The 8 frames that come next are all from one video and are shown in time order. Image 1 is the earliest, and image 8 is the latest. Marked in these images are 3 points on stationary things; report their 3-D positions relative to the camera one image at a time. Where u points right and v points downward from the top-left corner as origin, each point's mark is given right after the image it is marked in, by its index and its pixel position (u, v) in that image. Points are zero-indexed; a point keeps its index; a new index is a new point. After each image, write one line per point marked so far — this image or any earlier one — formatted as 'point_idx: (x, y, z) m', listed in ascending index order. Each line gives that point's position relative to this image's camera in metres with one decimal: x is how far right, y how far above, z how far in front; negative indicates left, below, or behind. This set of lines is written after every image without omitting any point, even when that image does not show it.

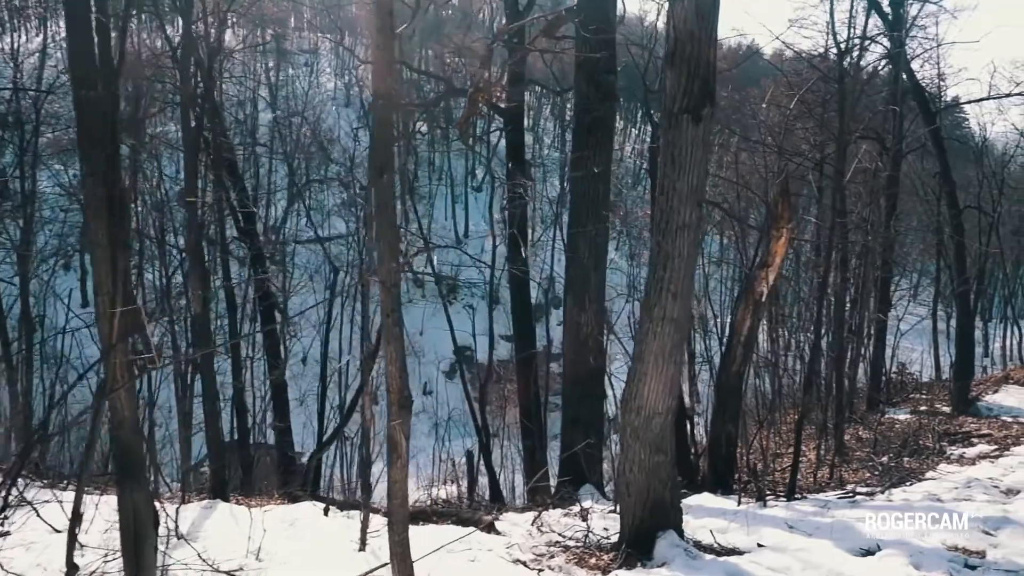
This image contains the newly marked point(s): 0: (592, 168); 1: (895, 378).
0: (+0.9, +1.4, +8.6) m
1: (+9.3, -2.2, +17.9) m
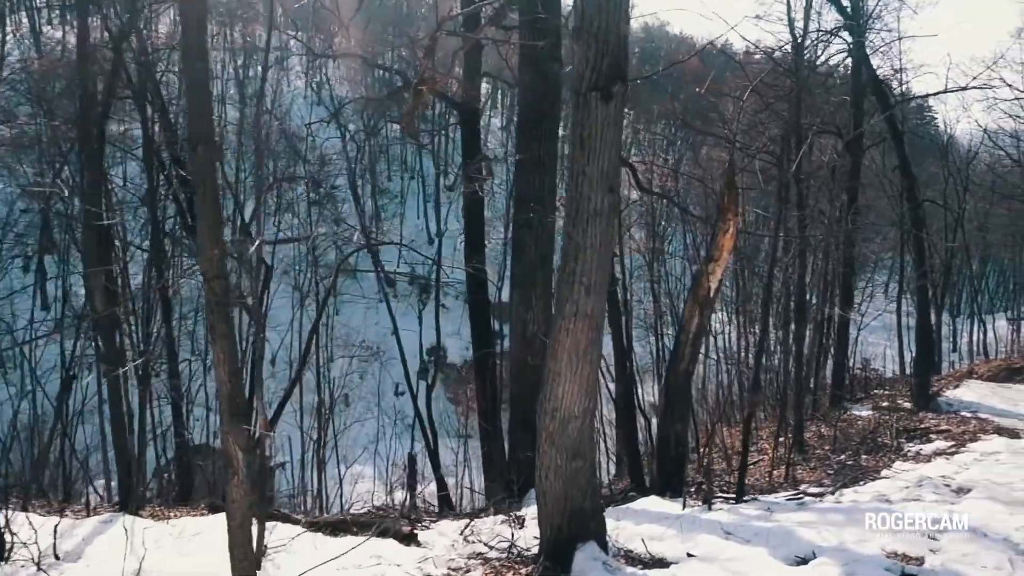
0: (+0.2, +1.4, +8.3) m
1: (+8.4, -2.1, +17.8) m
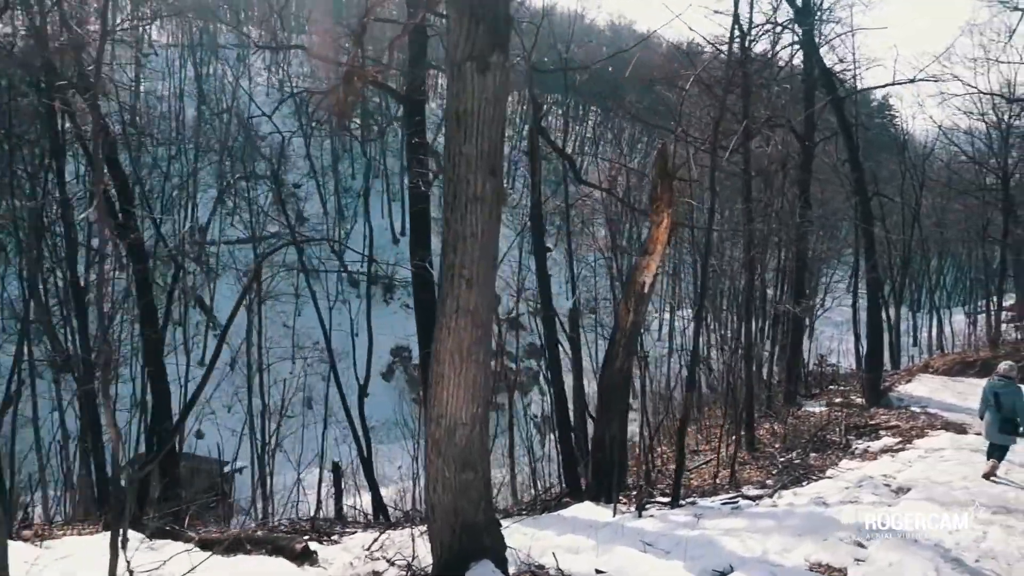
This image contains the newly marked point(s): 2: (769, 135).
0: (-0.5, +1.5, +7.9) m
1: (+7.3, -2.0, +17.7) m
2: (+4.6, +2.7, +13.1) m
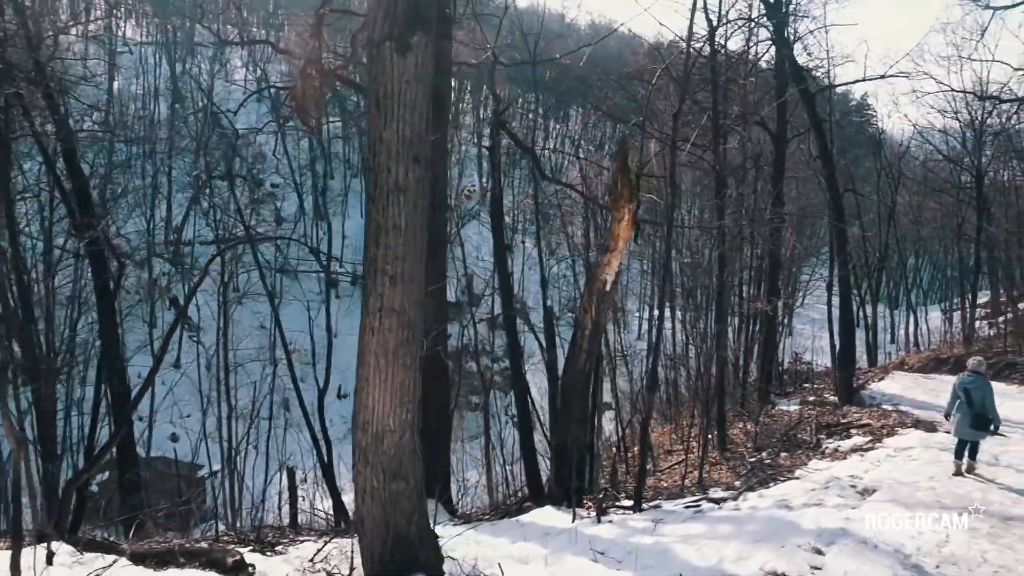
0: (-0.9, +1.5, +7.7) m
1: (+6.7, -1.9, +17.6) m
2: (+4.0, +2.7, +13.0) m
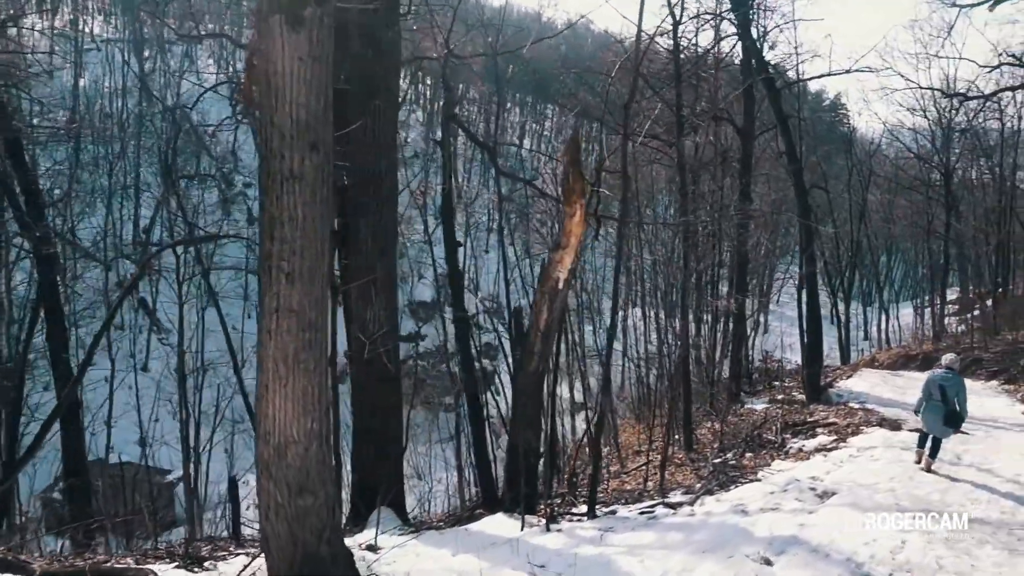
0: (-1.4, +1.5, +7.4) m
1: (+5.9, -1.8, +17.6) m
2: (+3.4, +2.8, +12.8) m
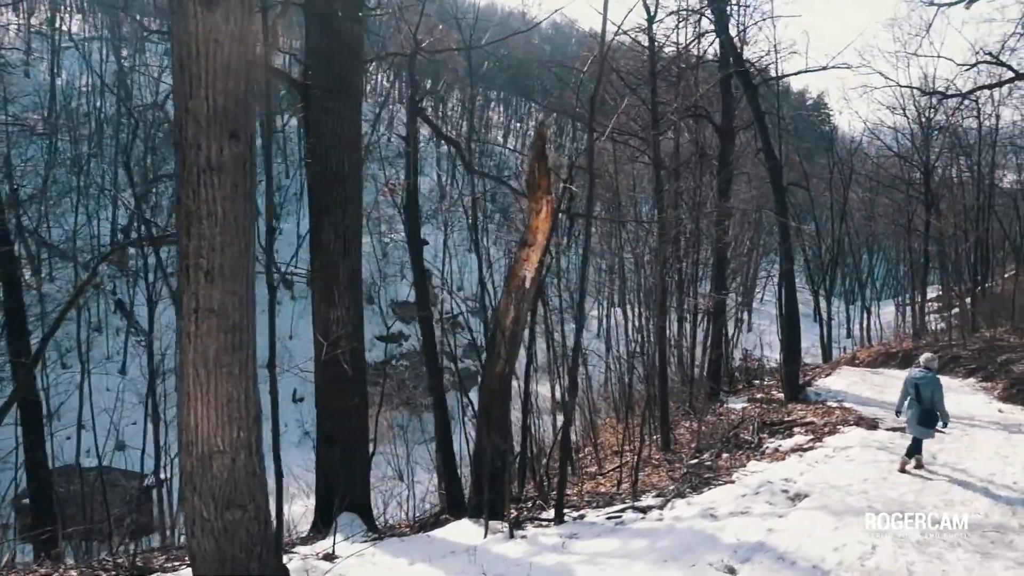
0: (-1.8, +1.5, +7.2) m
1: (+5.4, -1.8, +17.5) m
2: (+3.0, +2.8, +12.7) m
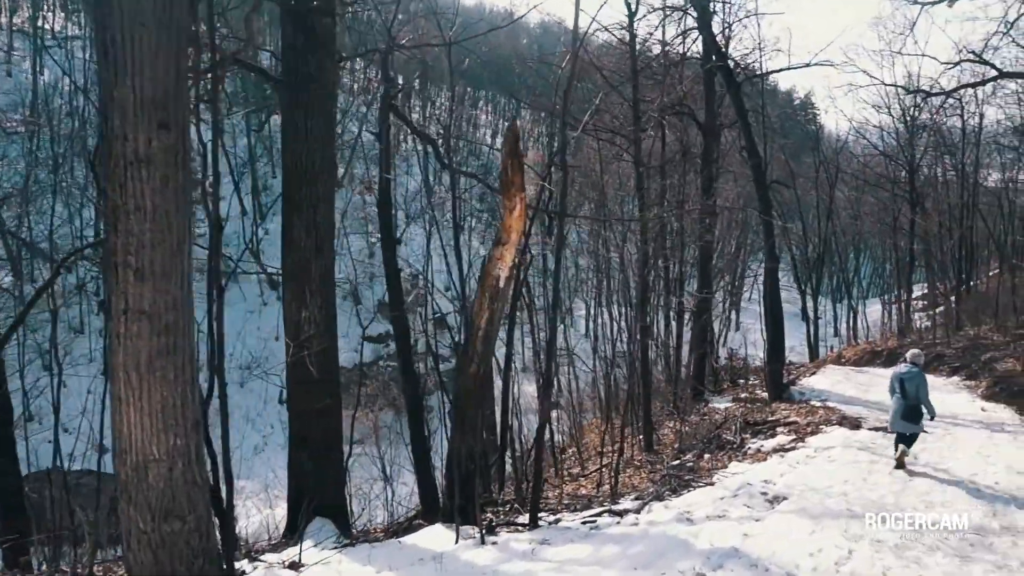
0: (-2.0, +1.5, +7.0) m
1: (+5.1, -1.8, +17.4) m
2: (+2.6, +2.8, +12.6) m
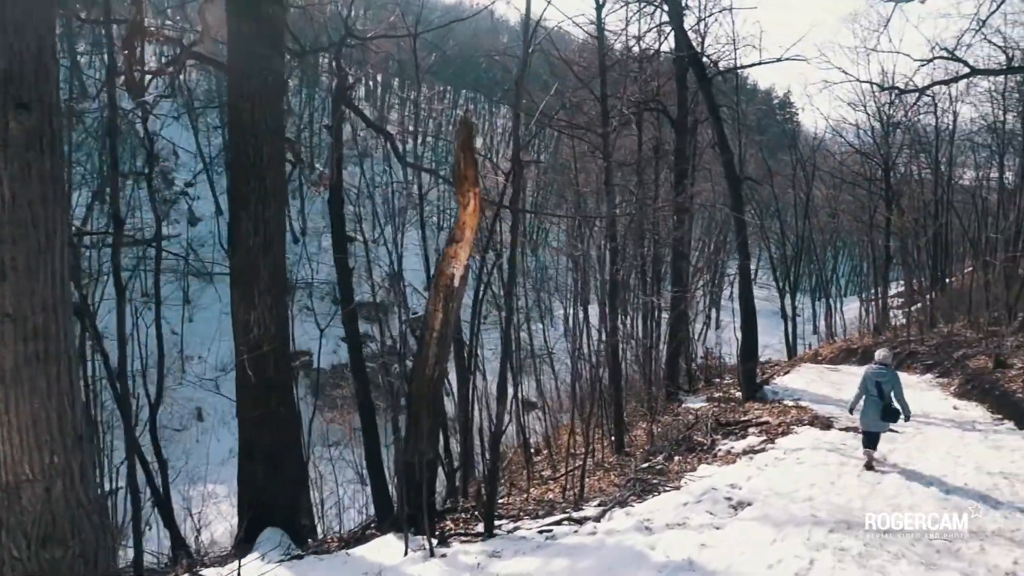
0: (-2.4, +1.5, +6.7) m
1: (+4.4, -1.7, +17.3) m
2: (+2.1, +2.8, +12.4) m
